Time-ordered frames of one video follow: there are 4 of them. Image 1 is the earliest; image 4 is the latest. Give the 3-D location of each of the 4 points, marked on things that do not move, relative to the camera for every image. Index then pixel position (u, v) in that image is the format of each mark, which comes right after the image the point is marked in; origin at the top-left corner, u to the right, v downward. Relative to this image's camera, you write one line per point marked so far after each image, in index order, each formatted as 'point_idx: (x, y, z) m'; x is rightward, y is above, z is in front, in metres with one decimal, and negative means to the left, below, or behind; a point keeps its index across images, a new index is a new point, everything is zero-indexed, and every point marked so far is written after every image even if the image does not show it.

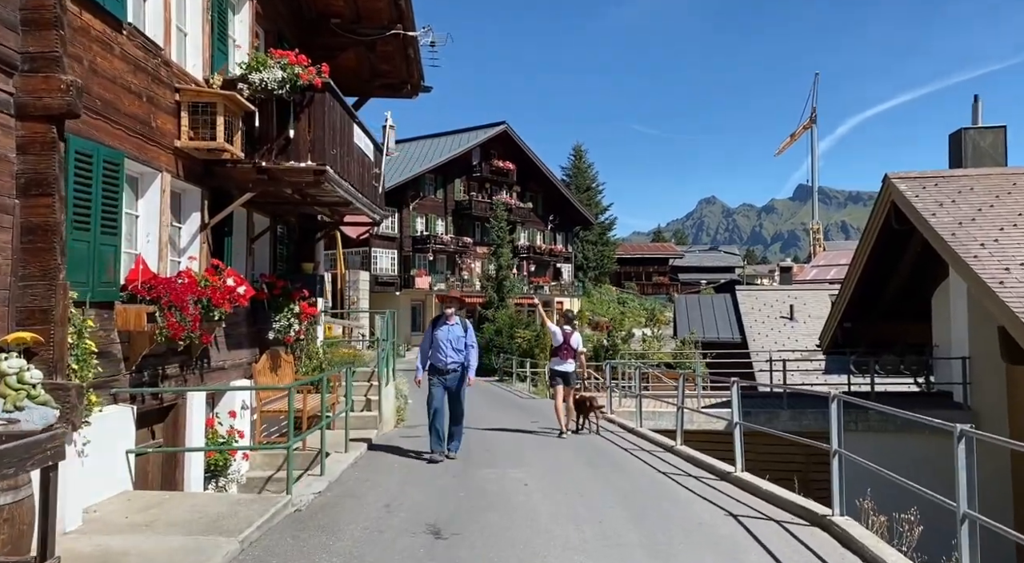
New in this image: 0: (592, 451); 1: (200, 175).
0: (+1.1, -2.5, +11.8) m
1: (-3.4, +1.2, +9.0) m
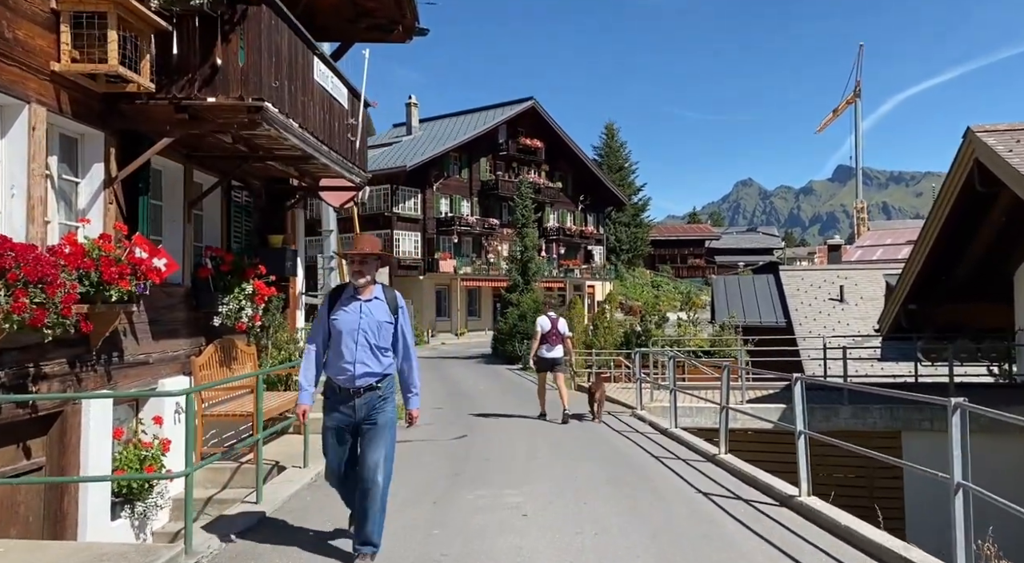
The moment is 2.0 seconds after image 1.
0: (+1.2, -2.2, +9.7) m
1: (-3.5, +1.4, +6.9) m
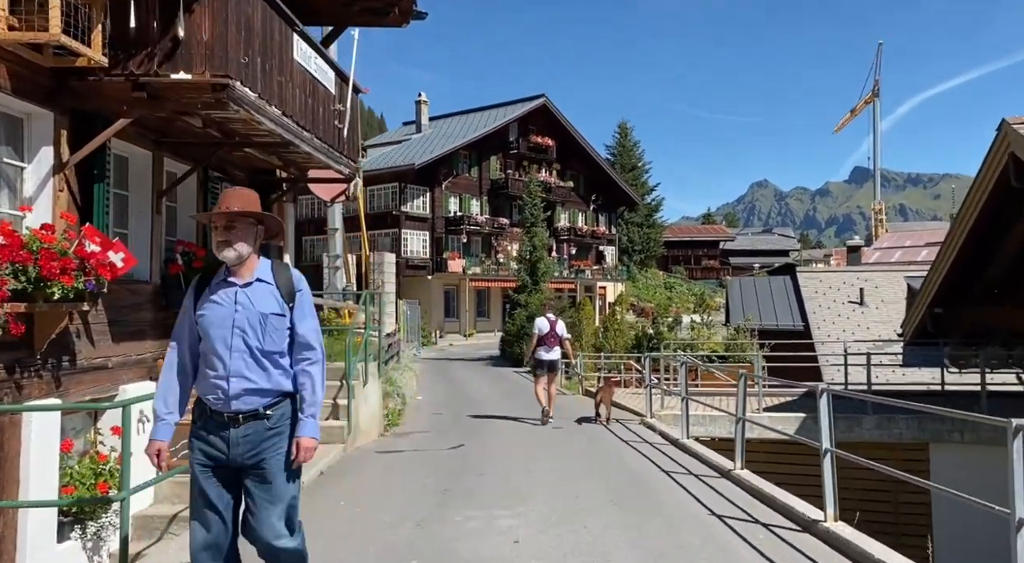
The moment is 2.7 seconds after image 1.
0: (+1.2, -2.2, +8.9) m
1: (-3.6, +1.5, +6.3) m
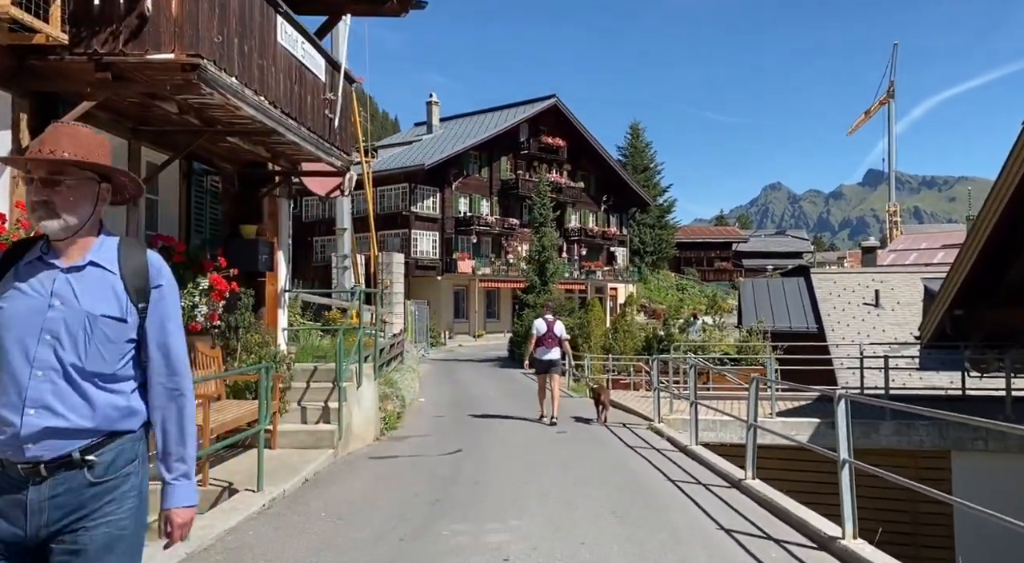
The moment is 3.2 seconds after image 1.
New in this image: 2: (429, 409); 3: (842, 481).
0: (+1.2, -2.1, +8.4) m
1: (-3.6, +1.5, +5.8) m
2: (-1.6, -2.4, +15.5) m
3: (+2.6, -1.6, +6.3) m
